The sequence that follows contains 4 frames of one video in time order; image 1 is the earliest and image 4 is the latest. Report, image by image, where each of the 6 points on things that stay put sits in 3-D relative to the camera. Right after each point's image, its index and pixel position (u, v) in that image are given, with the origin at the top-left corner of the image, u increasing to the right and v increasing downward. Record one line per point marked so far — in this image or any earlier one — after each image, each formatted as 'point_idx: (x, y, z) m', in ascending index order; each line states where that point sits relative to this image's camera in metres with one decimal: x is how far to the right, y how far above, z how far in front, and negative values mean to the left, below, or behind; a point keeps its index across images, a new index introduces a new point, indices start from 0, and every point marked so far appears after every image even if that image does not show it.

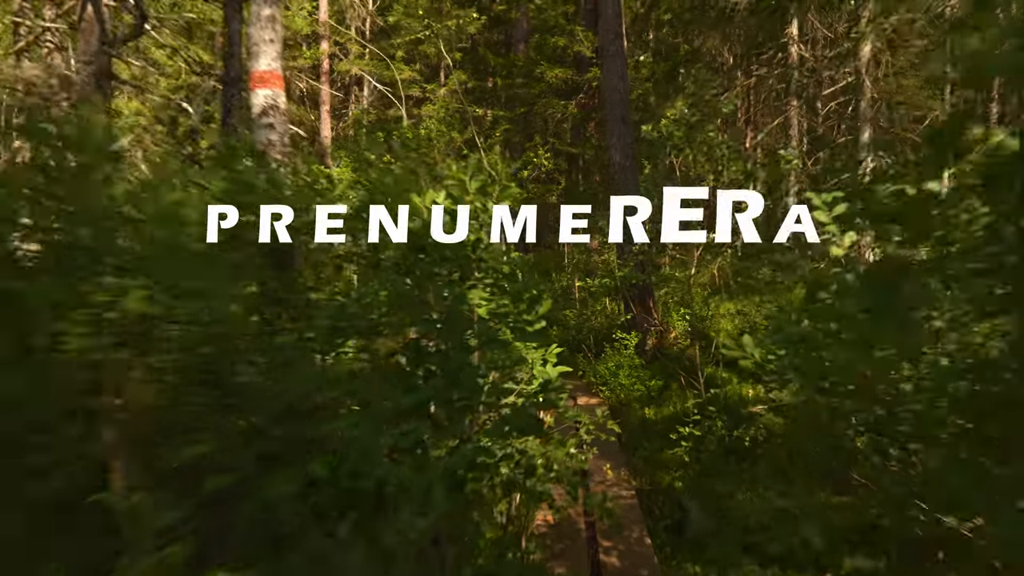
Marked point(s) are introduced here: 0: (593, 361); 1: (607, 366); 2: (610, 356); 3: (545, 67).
0: (+0.8, -0.7, +8.2) m
1: (+0.9, -0.7, +7.6) m
2: (+0.9, -0.7, +7.9) m
3: (+0.6, +4.2, +15.7) m
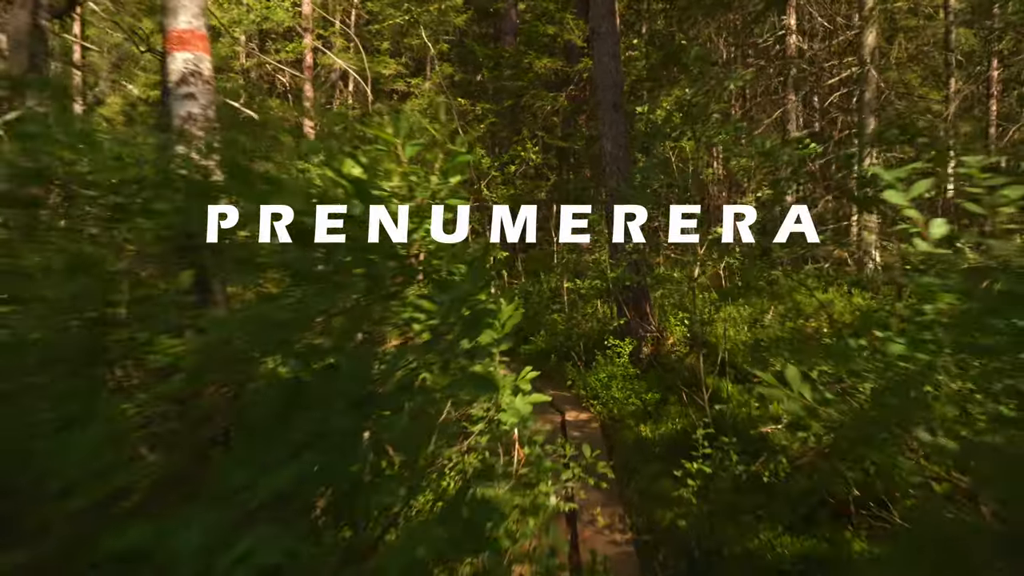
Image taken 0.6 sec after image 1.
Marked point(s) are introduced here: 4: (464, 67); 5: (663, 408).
0: (+0.6, -0.7, +7.5) m
1: (+0.7, -0.7, +6.9) m
2: (+0.8, -0.7, +7.2) m
3: (+0.4, +4.2, +15.0) m
4: (-1.1, +5.3, +19.6) m
5: (+1.1, -0.9, +6.2) m
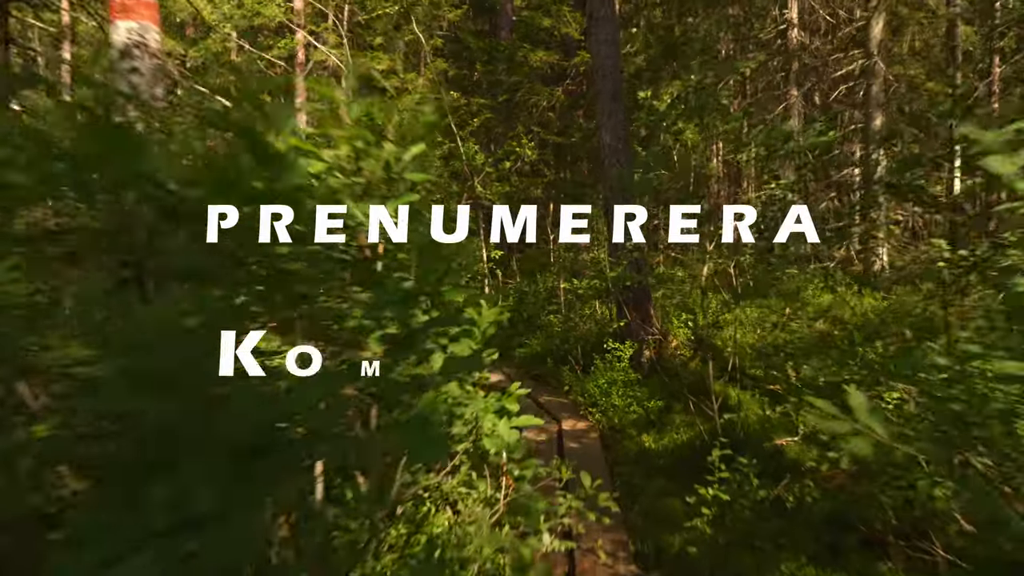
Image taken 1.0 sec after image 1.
0: (+0.6, -0.7, +7.1) m
1: (+0.7, -0.7, +6.5) m
2: (+0.7, -0.7, +6.8) m
3: (+0.3, +4.2, +14.5) m
4: (-1.2, +5.3, +19.2) m
5: (+1.1, -0.9, +5.8) m
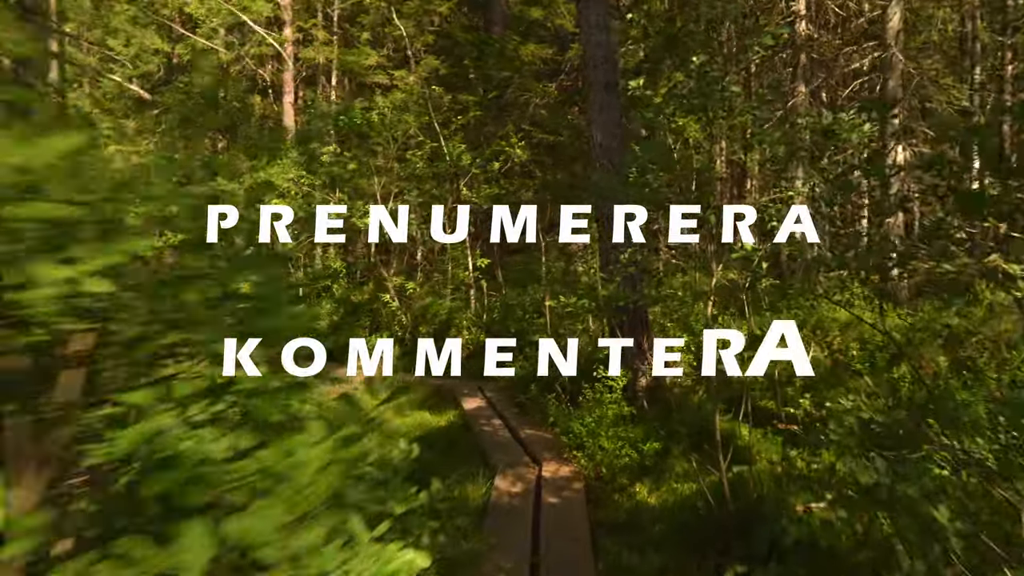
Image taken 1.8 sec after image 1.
0: (+0.4, -0.9, +6.2) m
1: (+0.5, -0.9, +5.6) m
2: (+0.6, -0.8, +5.9) m
3: (+0.2, +4.1, +13.7) m
4: (-1.4, +5.1, +18.3) m
5: (+0.9, -1.0, +4.9) m
